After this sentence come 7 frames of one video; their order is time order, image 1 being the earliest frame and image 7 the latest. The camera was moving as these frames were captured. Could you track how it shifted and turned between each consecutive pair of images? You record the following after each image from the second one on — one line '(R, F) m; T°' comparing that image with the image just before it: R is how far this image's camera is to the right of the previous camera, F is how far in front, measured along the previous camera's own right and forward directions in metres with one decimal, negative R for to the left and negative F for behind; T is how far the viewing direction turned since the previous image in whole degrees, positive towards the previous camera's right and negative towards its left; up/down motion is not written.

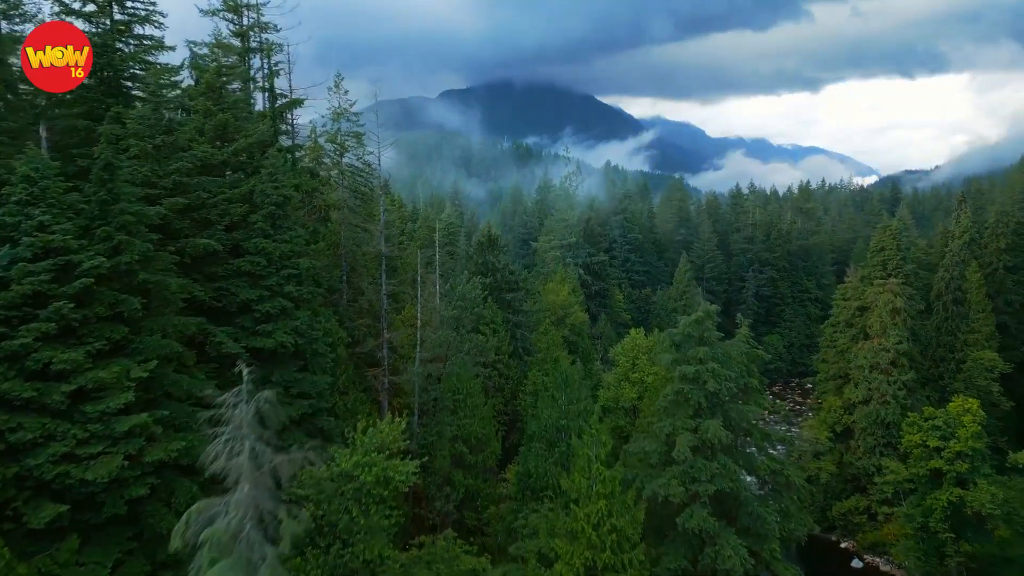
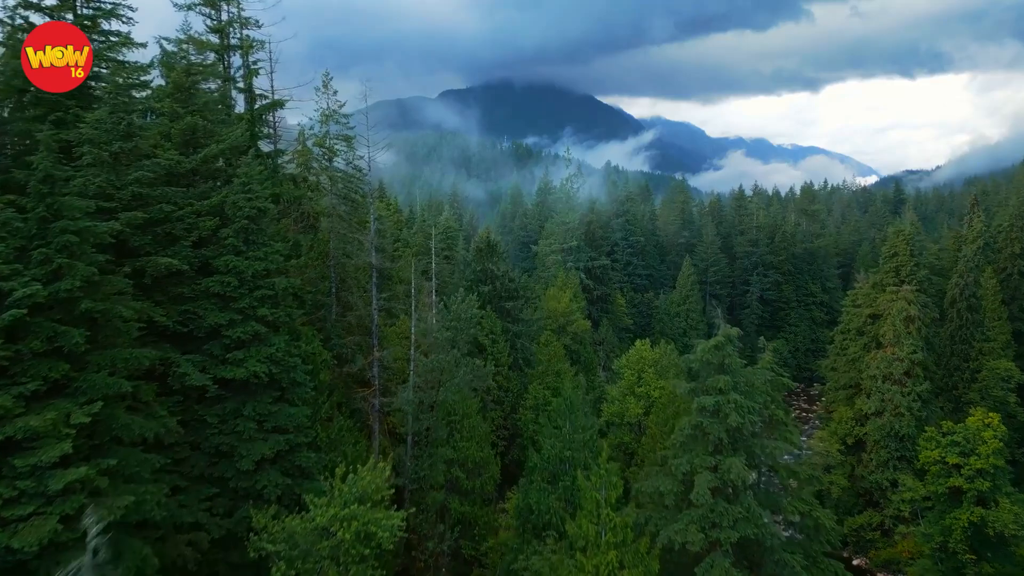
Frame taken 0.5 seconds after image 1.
(0.0, +1.5) m; 0°
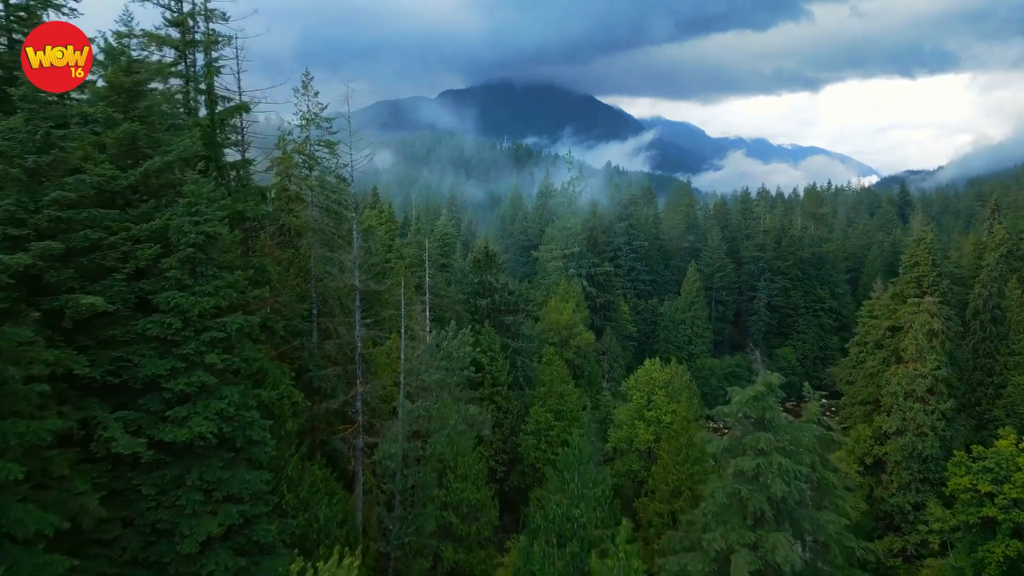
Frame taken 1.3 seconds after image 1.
(0.0, +2.3) m; 0°
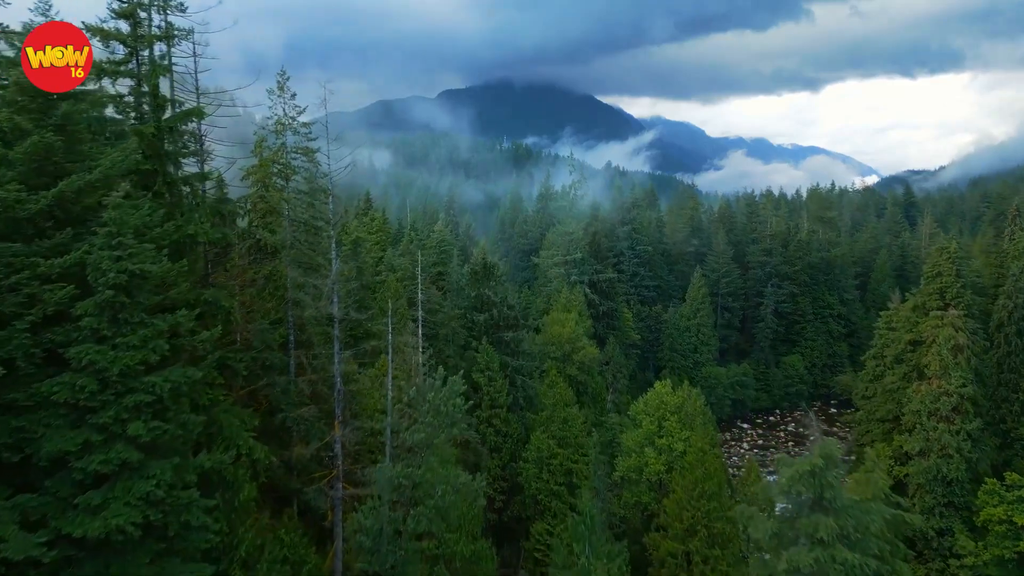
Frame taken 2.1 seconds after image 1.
(0.0, +2.2) m; 0°
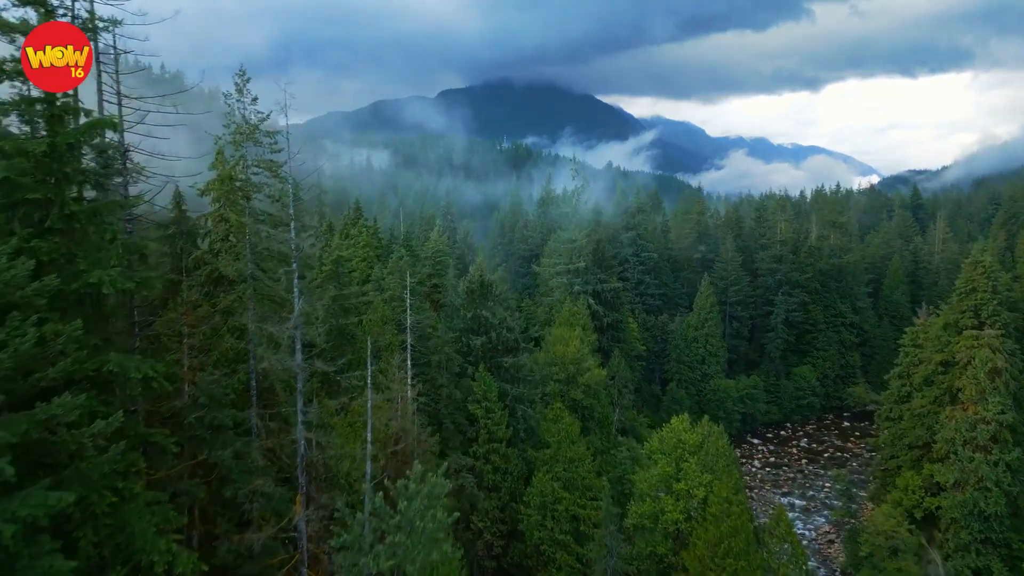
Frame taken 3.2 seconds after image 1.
(0.0, +2.9) m; 0°
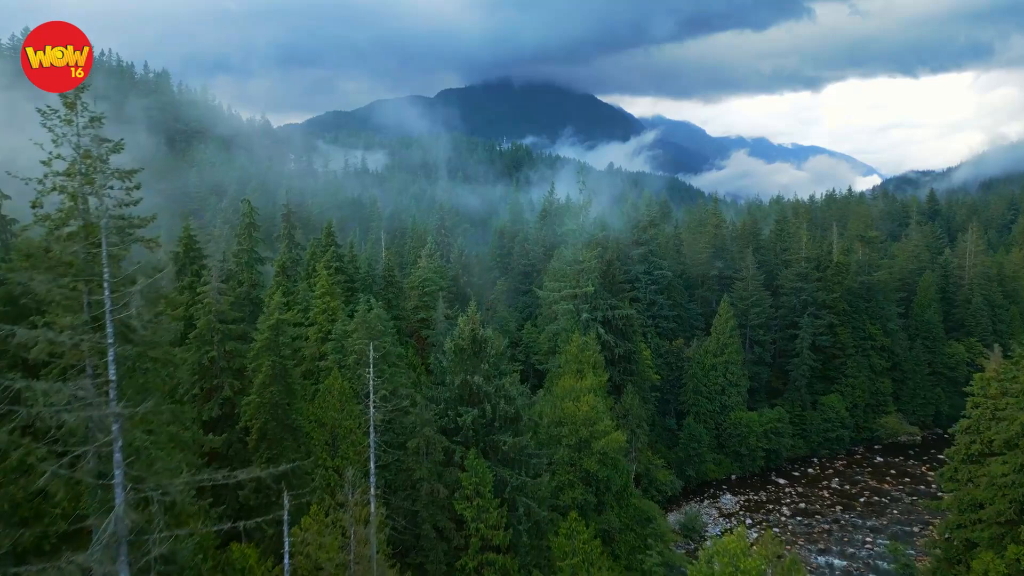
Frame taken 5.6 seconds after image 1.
(0.0, +6.3) m; 0°
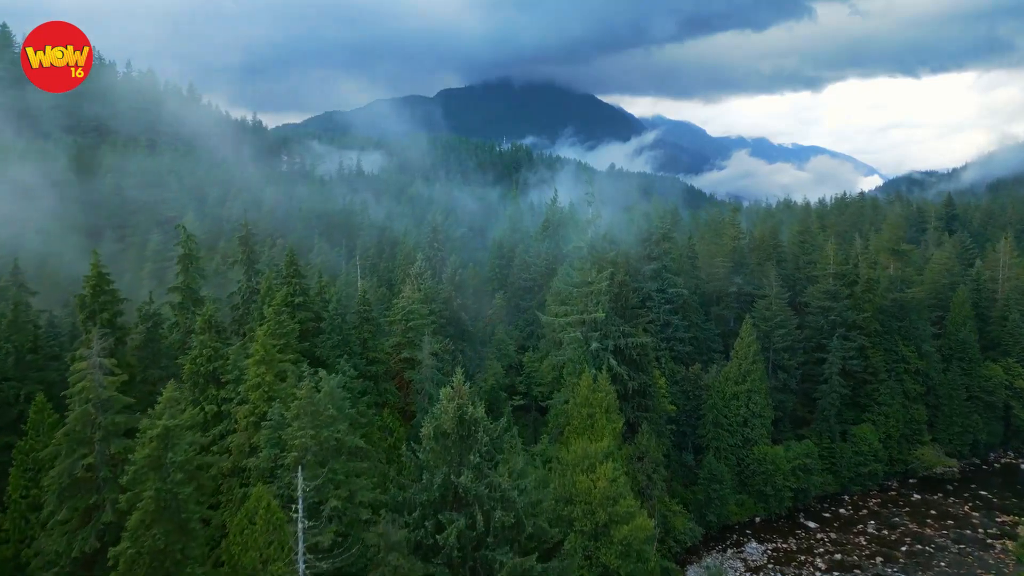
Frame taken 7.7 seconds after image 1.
(0.0, +6.0) m; 0°
